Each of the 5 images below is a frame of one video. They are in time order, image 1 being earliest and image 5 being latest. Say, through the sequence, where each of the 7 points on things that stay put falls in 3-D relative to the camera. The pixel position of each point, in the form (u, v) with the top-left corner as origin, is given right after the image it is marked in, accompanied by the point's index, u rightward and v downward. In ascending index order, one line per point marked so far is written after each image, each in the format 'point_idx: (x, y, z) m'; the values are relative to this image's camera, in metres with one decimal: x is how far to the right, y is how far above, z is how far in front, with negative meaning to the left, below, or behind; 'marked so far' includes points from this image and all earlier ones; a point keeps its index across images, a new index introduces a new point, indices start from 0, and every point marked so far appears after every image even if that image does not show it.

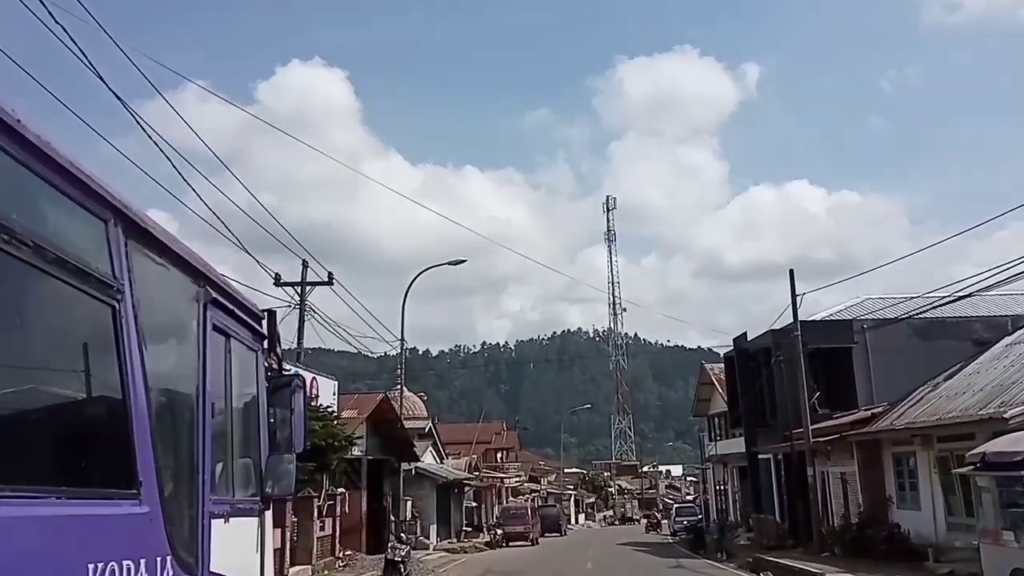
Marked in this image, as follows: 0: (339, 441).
0: (-3.3, -2.9, +17.4) m
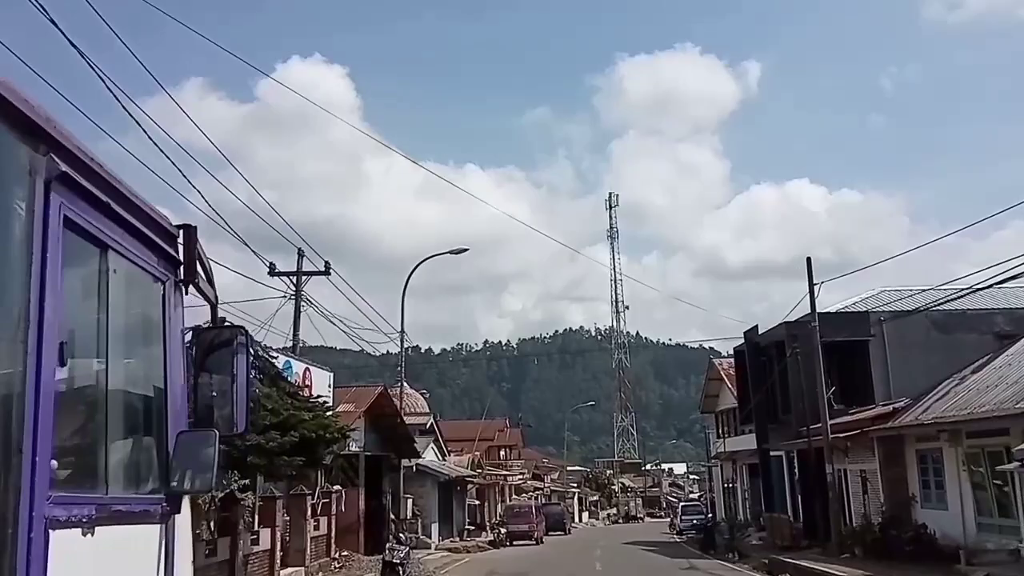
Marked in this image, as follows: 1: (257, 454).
0: (-3.2, -2.6, +16.2) m
1: (-4.2, -2.6, +14.6) m
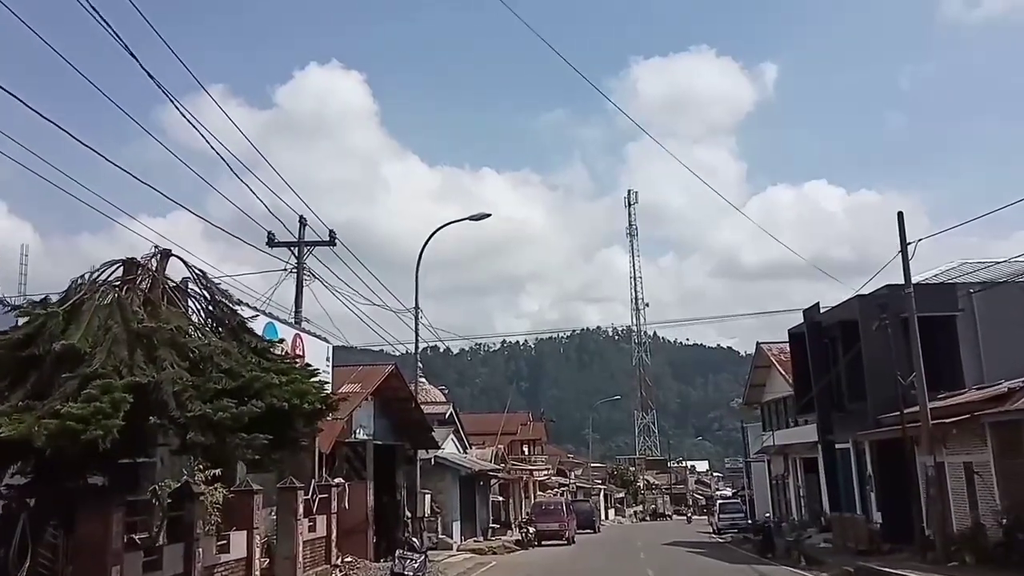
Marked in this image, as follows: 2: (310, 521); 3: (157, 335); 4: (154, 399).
0: (-2.5, -1.5, +12.2) m
1: (-3.5, -1.6, +10.7) m
2: (-3.8, -4.4, +17.4) m
3: (-4.3, -0.6, +11.3) m
4: (-4.0, -1.3, +10.5) m
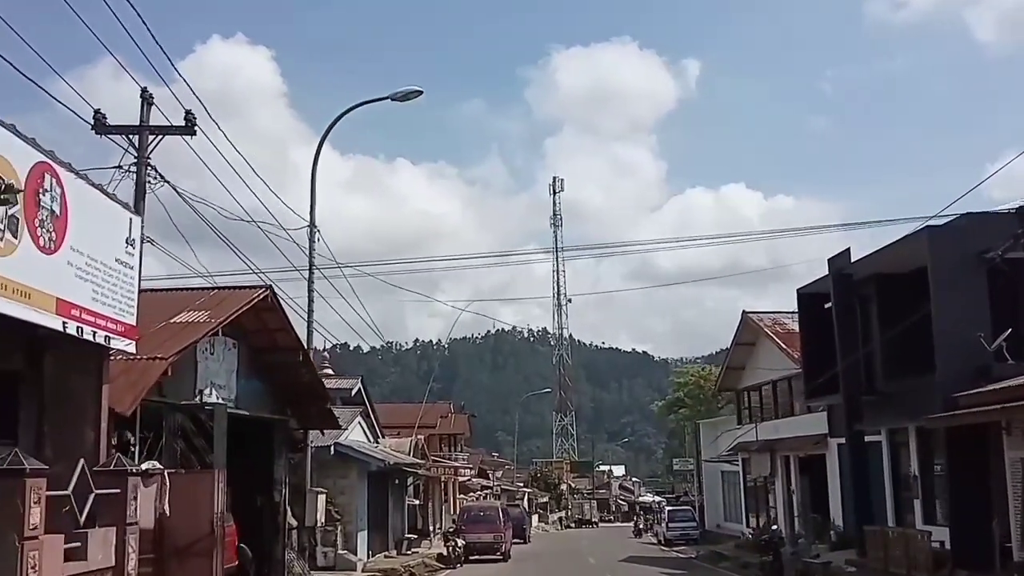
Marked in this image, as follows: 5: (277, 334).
0: (-2.4, +0.4, +3.9) m
1: (-3.3, +0.3, +2.3) m
2: (-4.2, -2.5, +8.9) m
3: (-4.0, +1.4, +2.8) m
4: (-3.7, +0.7, +2.1) m
5: (-4.0, -0.8, +15.8) m
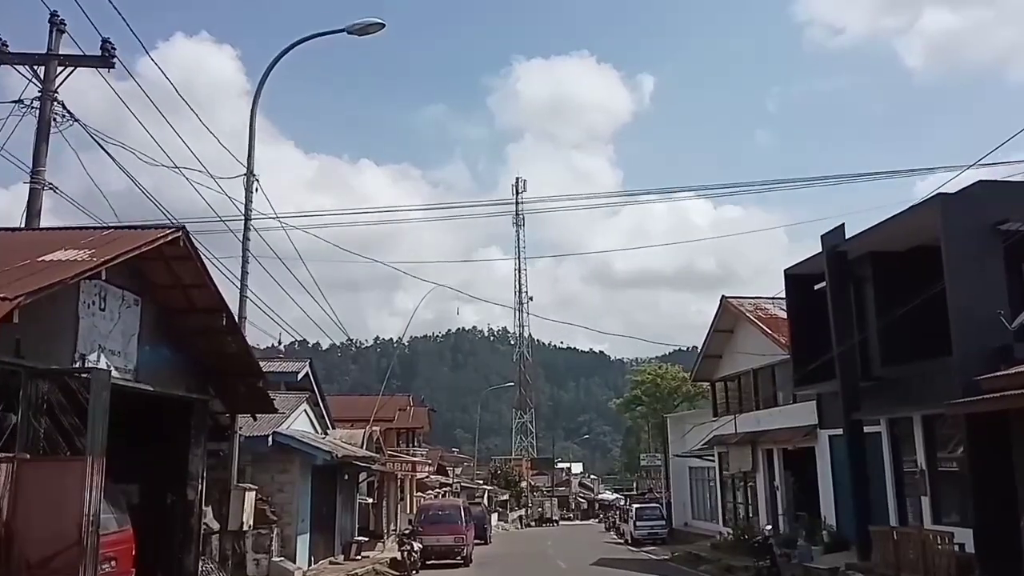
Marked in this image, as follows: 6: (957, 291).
0: (-2.2, +1.1, +0.9) m
1: (-3.1, +1.0, -0.8) m
2: (-4.3, -1.7, +5.8) m
3: (-3.8, +2.1, -0.3) m
4: (-3.5, +1.4, -1.0) m
5: (-4.4, 0.0, +12.7) m
6: (+8.7, 0.0, +17.7) m
